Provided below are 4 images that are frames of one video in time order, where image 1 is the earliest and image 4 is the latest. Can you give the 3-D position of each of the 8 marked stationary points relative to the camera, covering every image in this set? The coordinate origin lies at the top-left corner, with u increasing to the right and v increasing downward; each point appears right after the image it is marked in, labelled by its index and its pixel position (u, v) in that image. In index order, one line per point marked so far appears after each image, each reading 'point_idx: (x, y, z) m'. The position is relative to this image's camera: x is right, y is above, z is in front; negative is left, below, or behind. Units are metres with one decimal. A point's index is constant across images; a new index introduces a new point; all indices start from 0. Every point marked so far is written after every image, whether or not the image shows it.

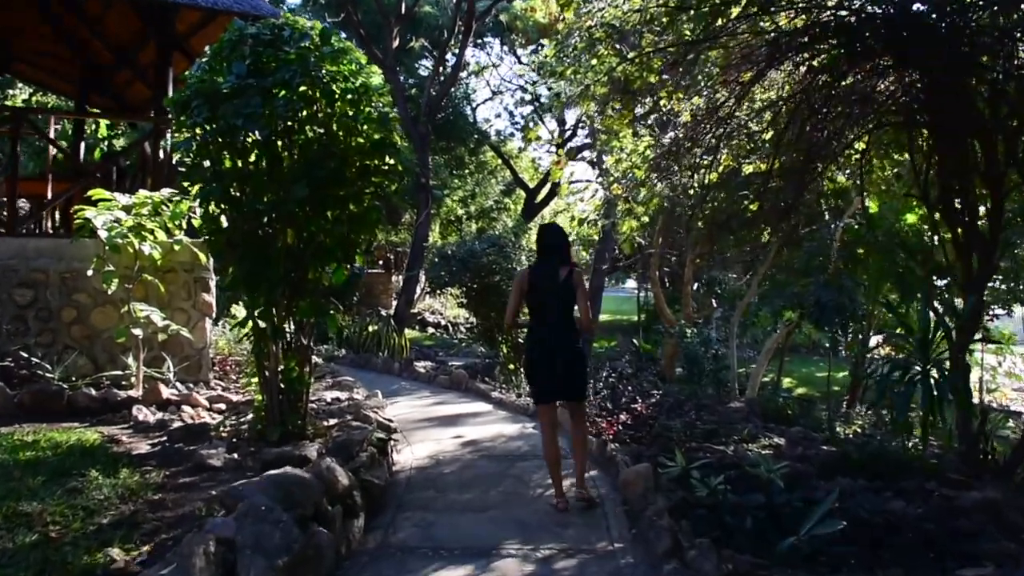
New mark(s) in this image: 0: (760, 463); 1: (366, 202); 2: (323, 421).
0: (+1.6, -1.1, +6.6) m
1: (-0.7, +0.4, +4.8) m
2: (-1.0, -0.7, +5.4) m
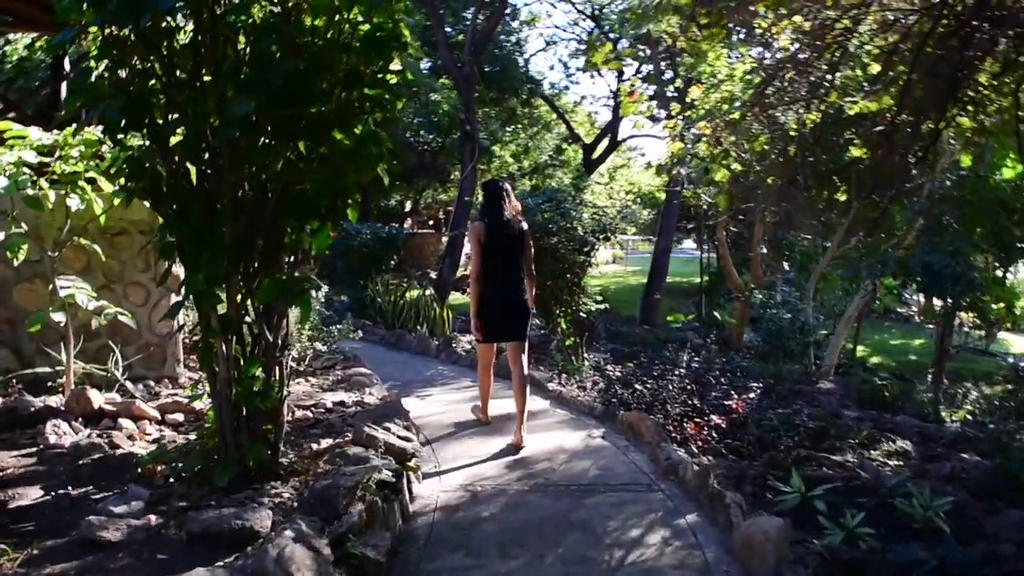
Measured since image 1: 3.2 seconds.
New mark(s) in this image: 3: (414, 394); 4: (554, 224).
0: (+1.9, -1.0, +4.9) m
1: (-0.5, +0.5, +3.2) m
2: (-0.8, -0.6, +3.8) m
3: (-0.6, -0.7, +6.4) m
4: (+0.4, +0.6, +8.9) m
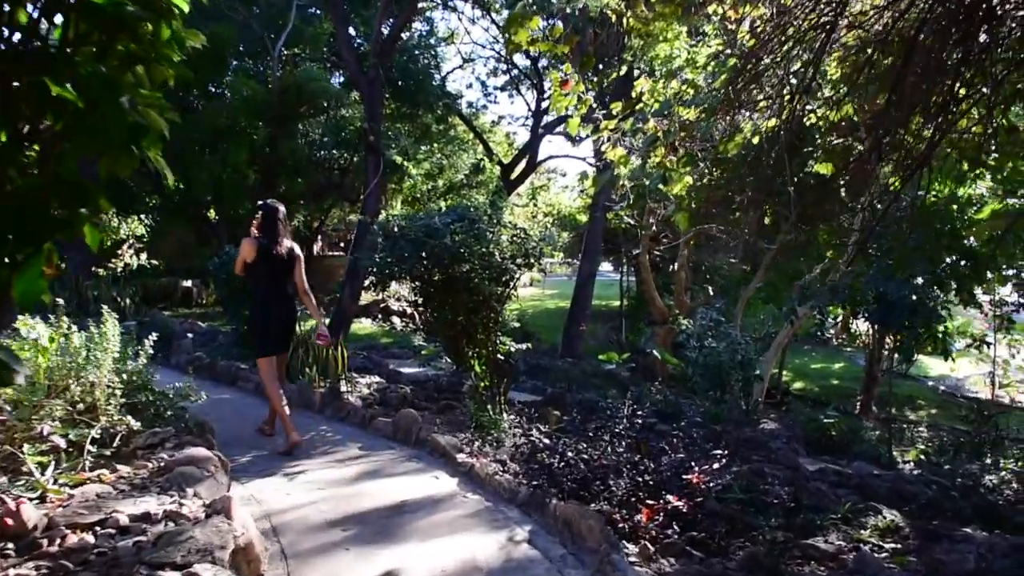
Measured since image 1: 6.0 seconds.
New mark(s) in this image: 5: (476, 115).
0: (+1.5, -1.1, +3.6) m
1: (-0.7, +0.4, +1.7) m
2: (-1.0, -0.7, +2.3) m
3: (-1.1, -0.9, +4.9) m
4: (-0.3, +0.3, +7.5) m
5: (-0.7, +3.2, +19.0) m
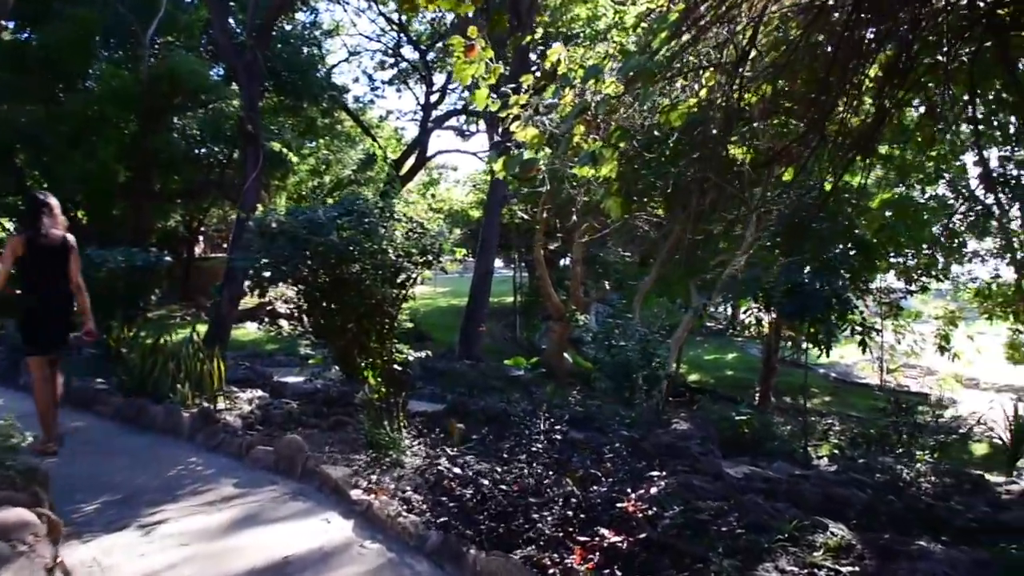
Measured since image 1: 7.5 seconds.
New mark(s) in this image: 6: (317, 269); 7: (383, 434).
0: (+1.3, -1.1, +3.0) m
1: (-0.8, +0.3, +0.9) m
2: (-1.1, -0.8, +1.5) m
3: (-1.5, -0.9, +4.0) m
4: (-1.0, +0.3, +6.7) m
5: (-2.6, +3.2, +18.0) m
6: (-1.3, +0.1, +6.7) m
7: (-0.7, -0.8, +5.4) m
